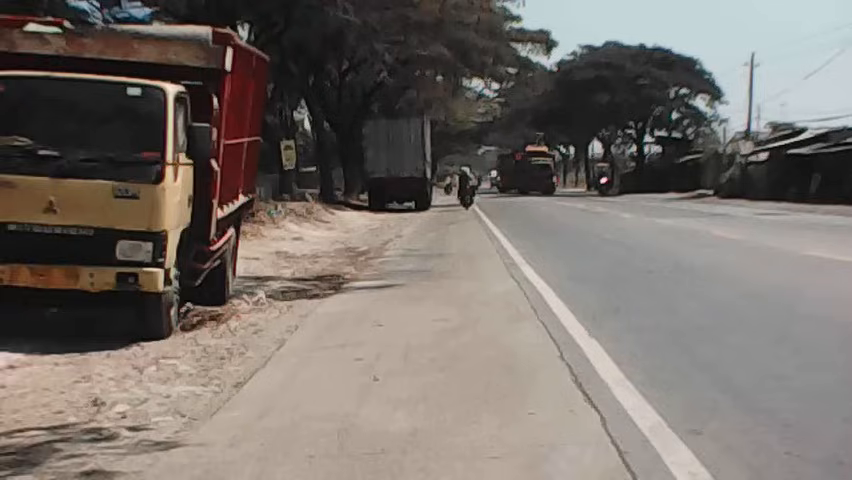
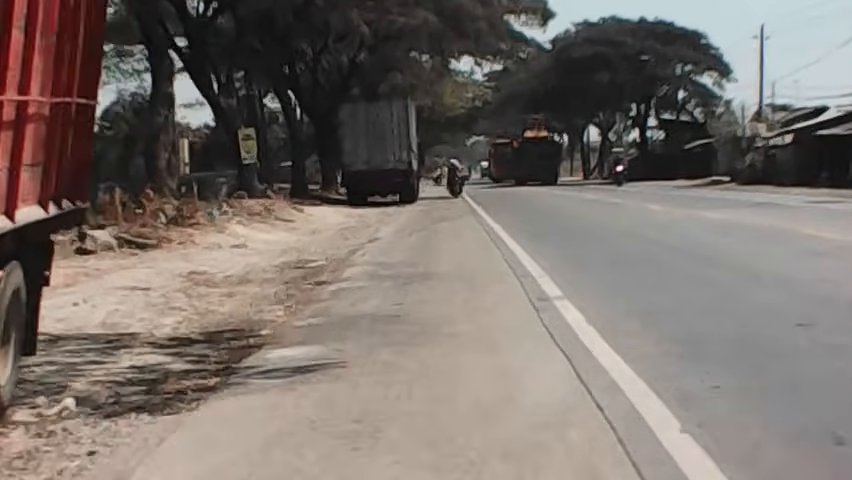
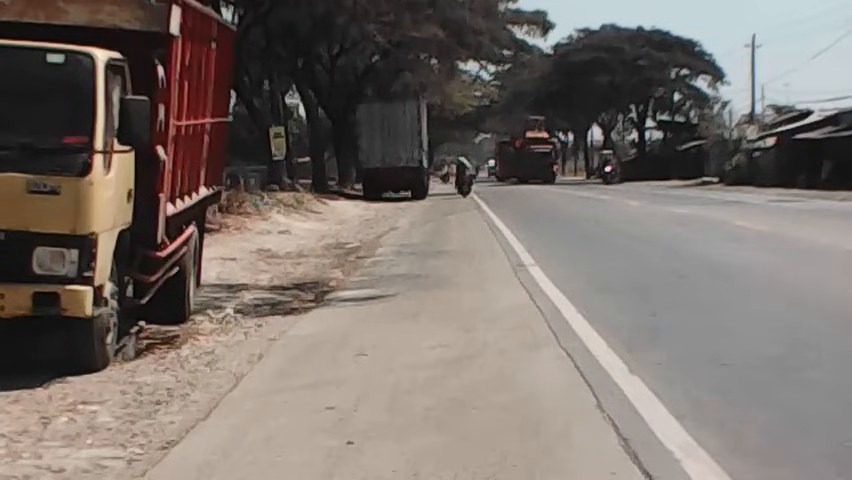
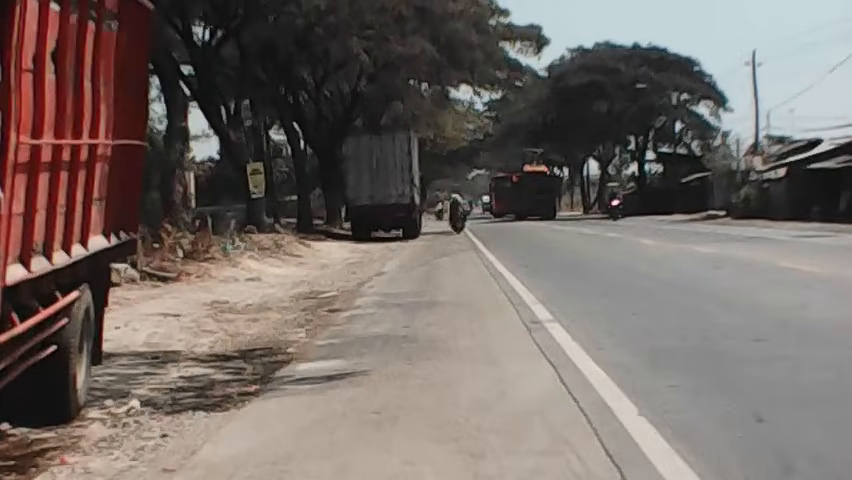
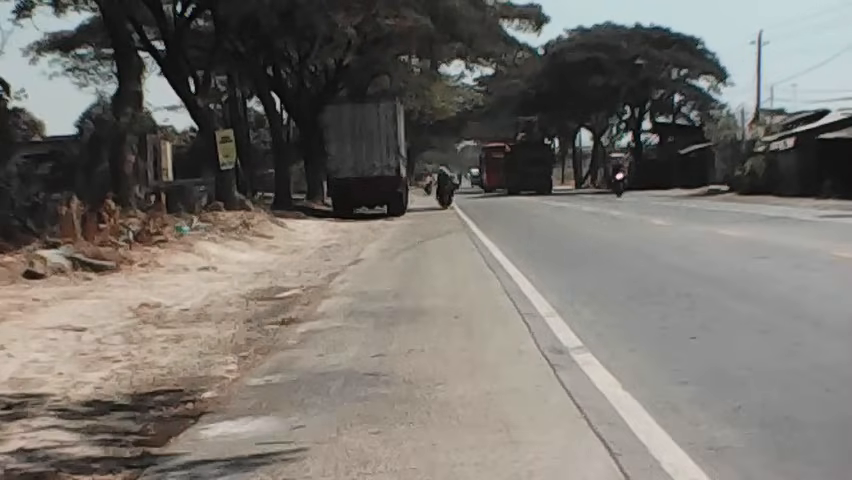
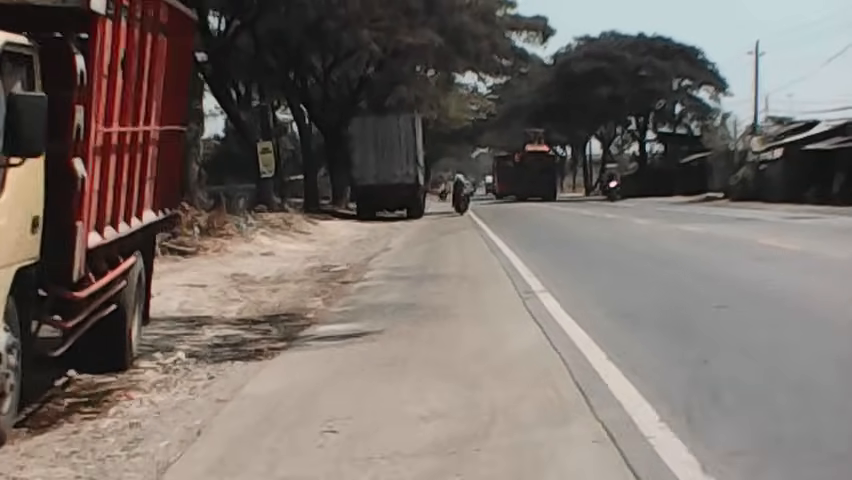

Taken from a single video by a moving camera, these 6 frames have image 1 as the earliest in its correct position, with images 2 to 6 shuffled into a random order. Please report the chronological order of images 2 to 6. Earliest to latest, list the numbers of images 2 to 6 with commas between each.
3, 6, 4, 2, 5
